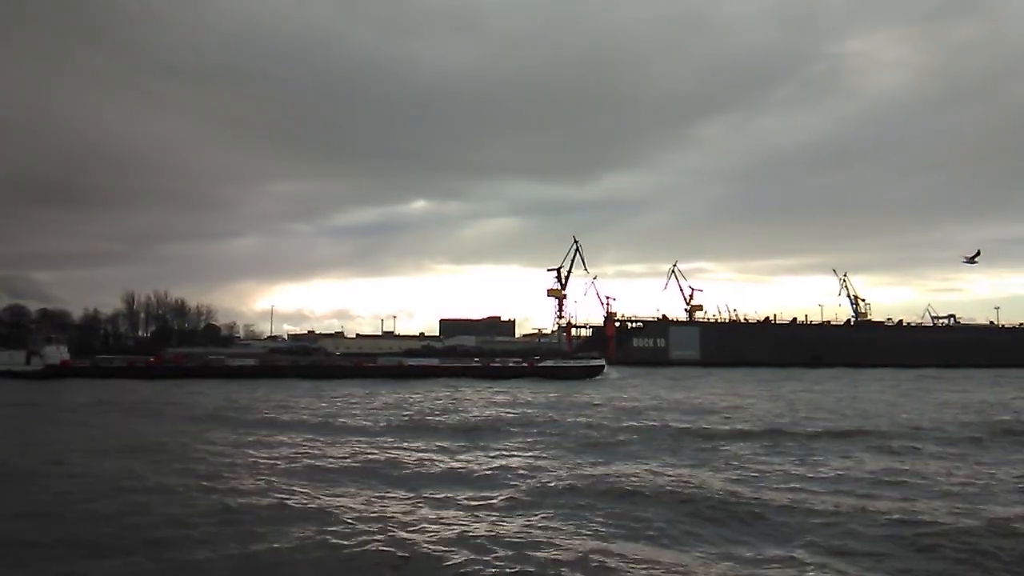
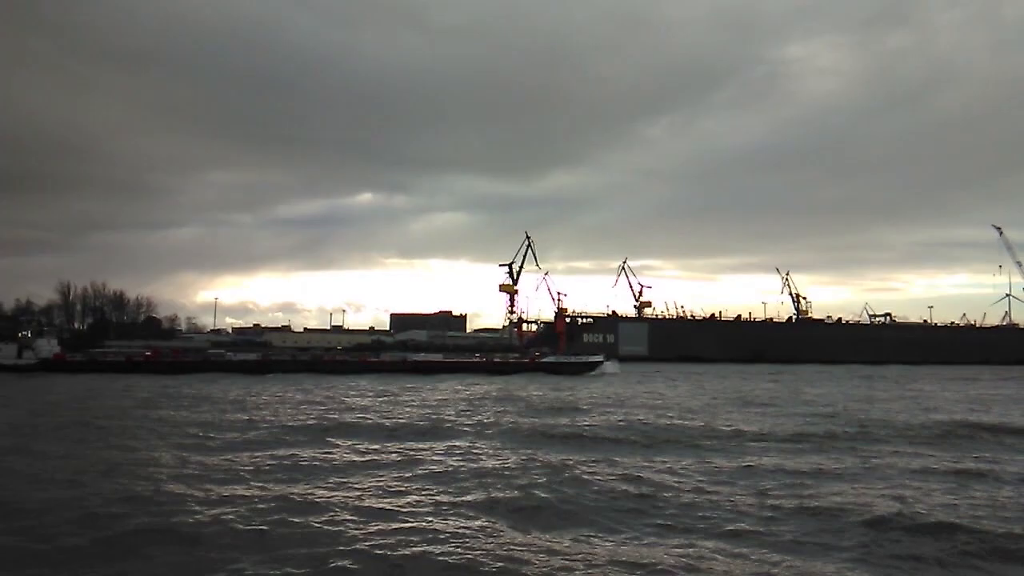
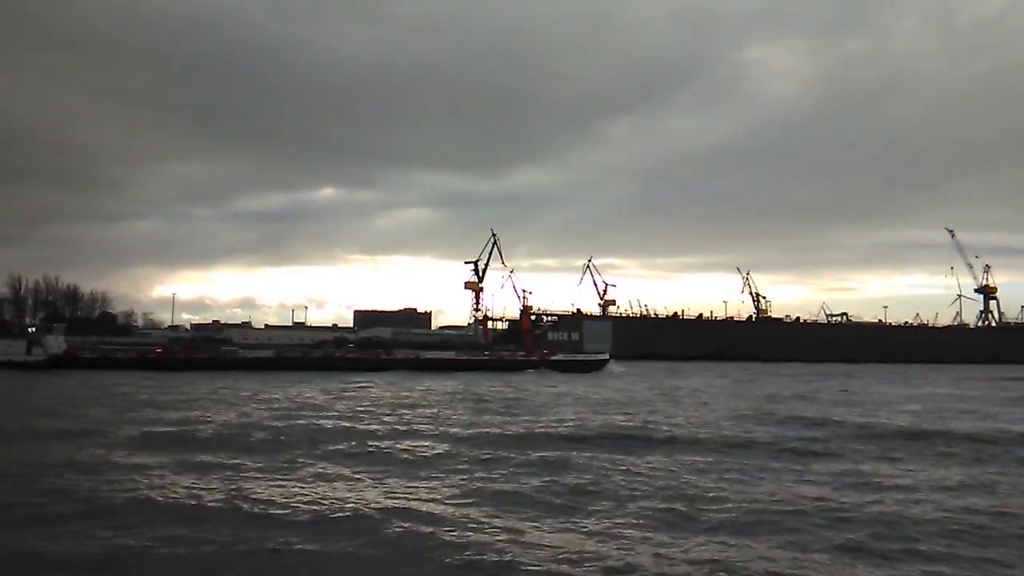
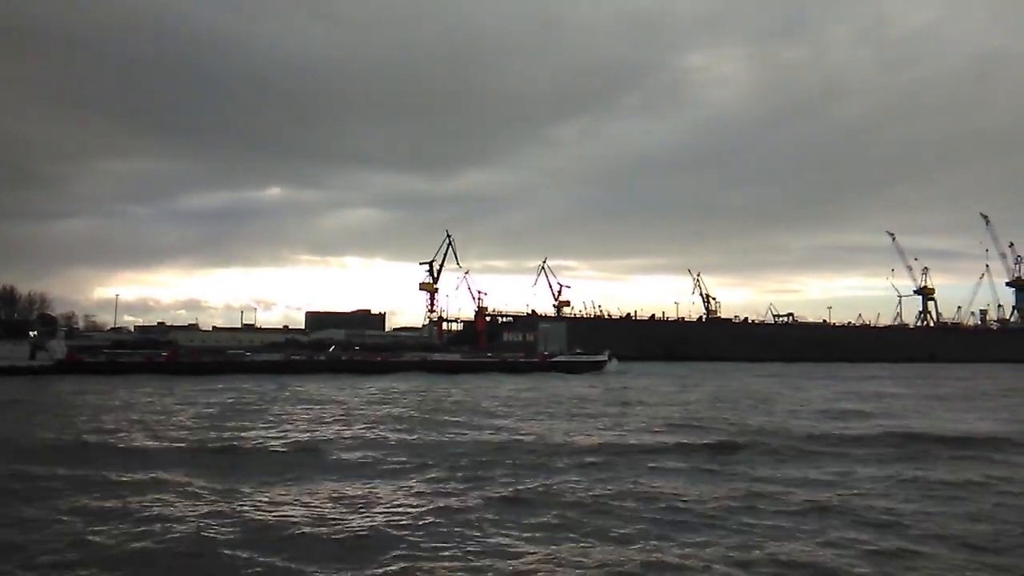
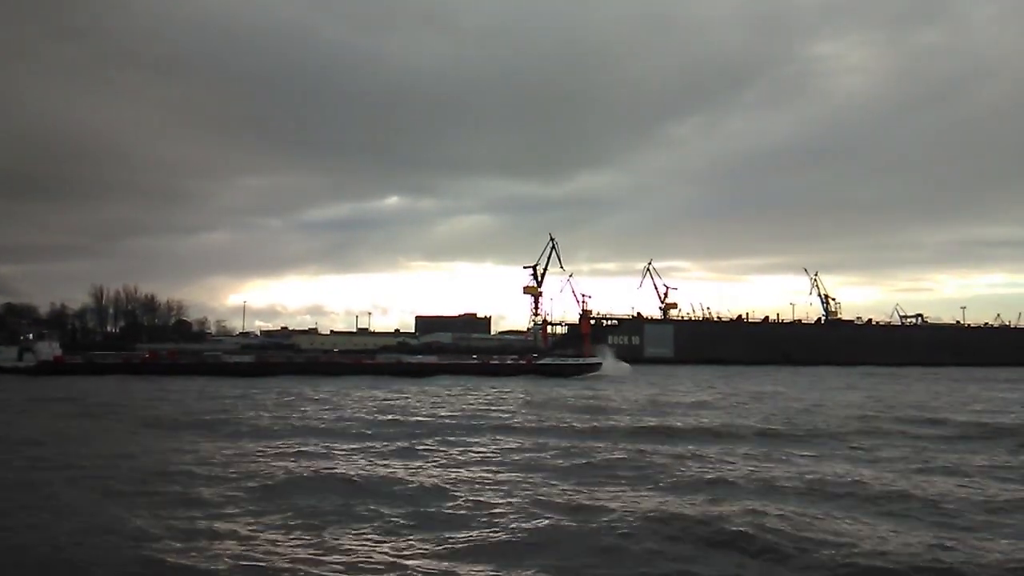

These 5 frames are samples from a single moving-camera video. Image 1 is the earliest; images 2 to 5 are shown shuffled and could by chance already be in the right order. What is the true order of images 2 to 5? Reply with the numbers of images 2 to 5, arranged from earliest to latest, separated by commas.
5, 2, 3, 4
